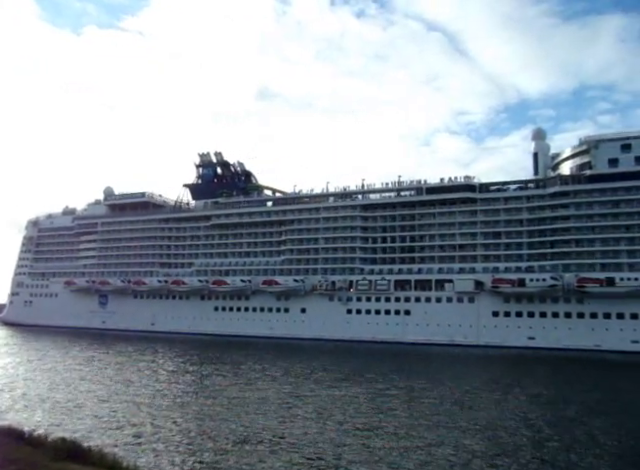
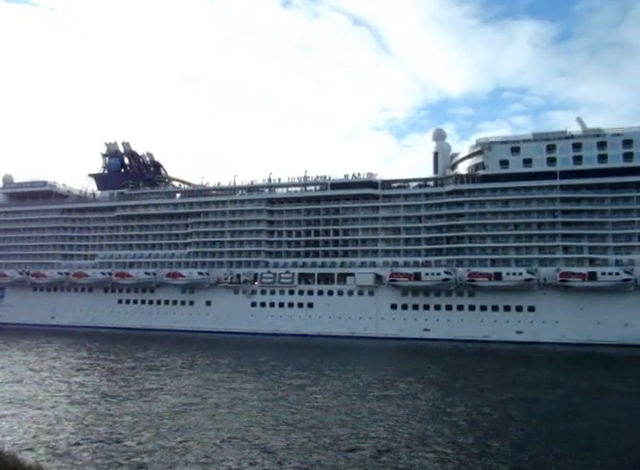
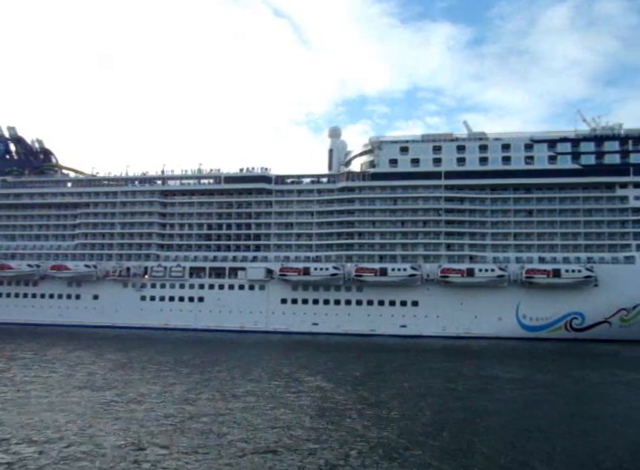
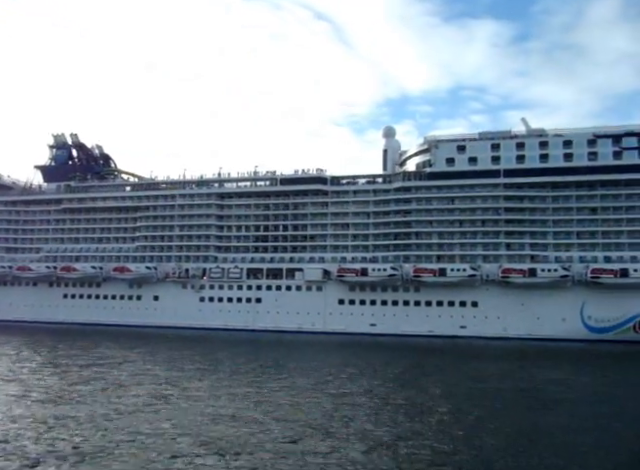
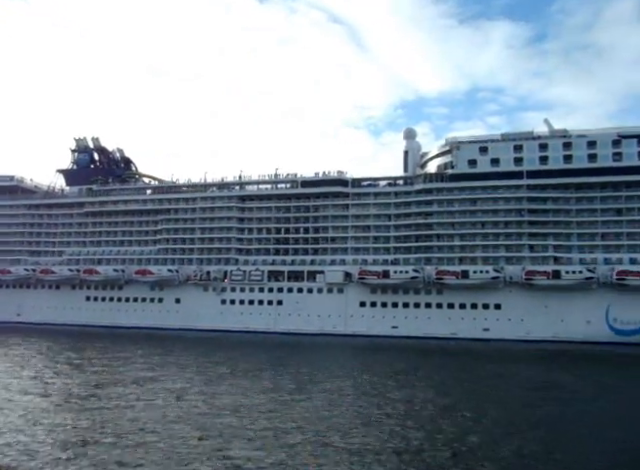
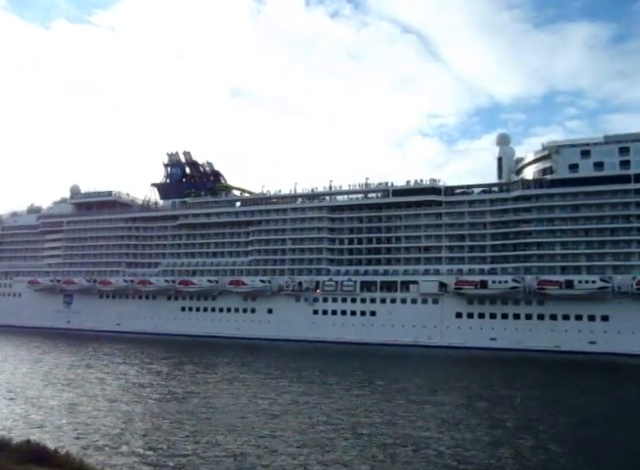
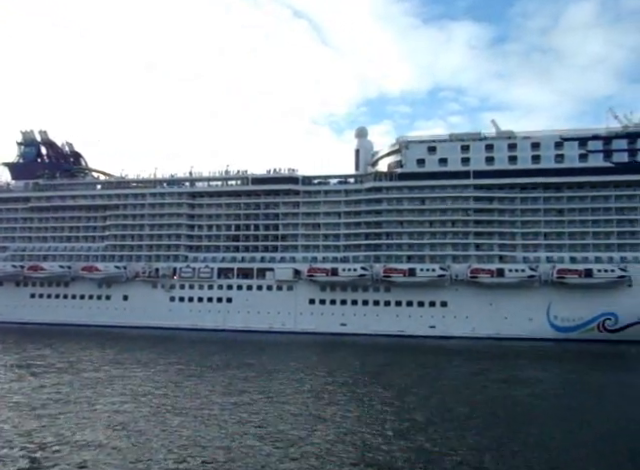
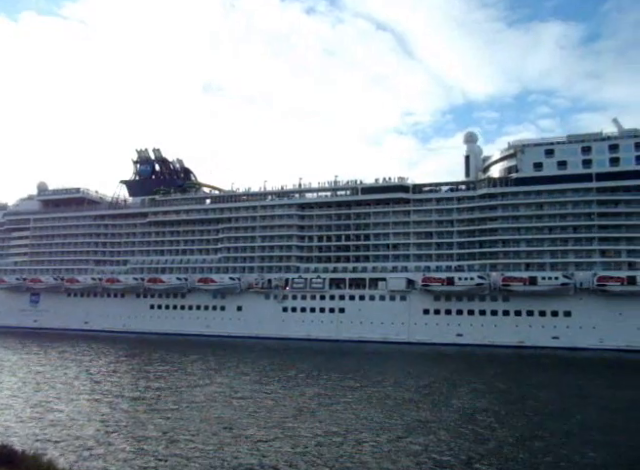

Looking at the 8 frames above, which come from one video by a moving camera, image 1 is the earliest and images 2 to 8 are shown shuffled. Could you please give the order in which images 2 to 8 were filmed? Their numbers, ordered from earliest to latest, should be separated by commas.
6, 8, 2, 5, 4, 7, 3
